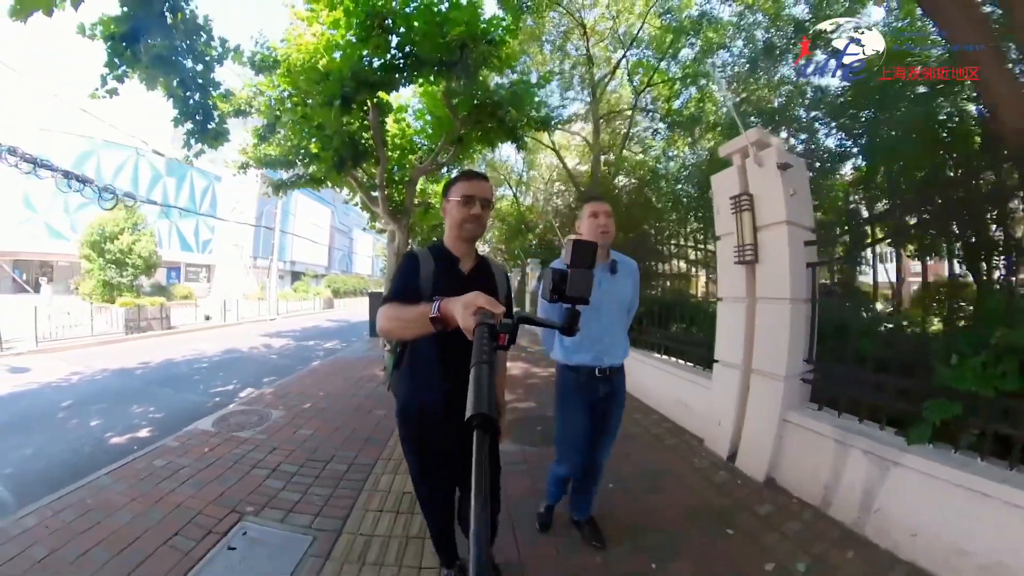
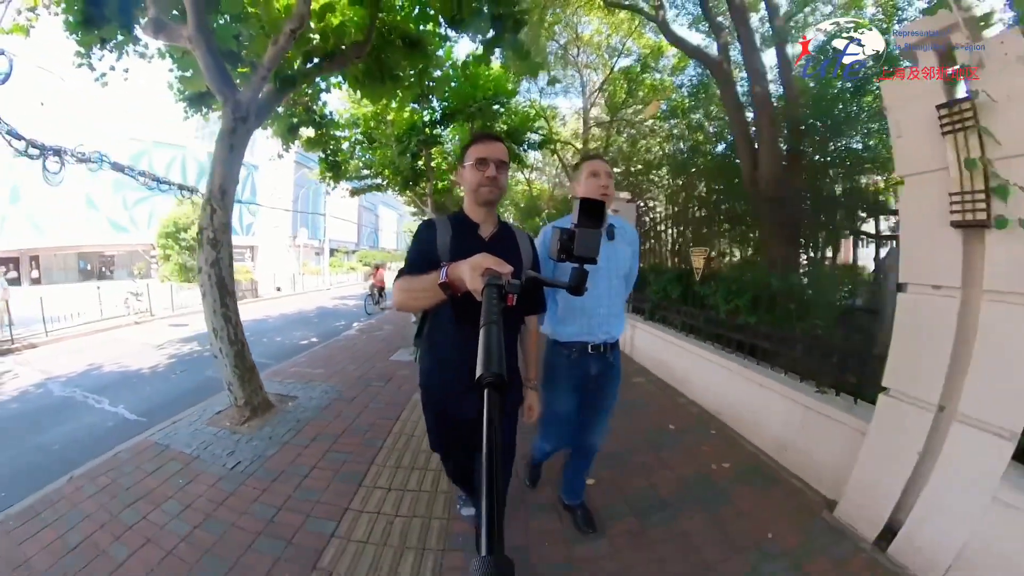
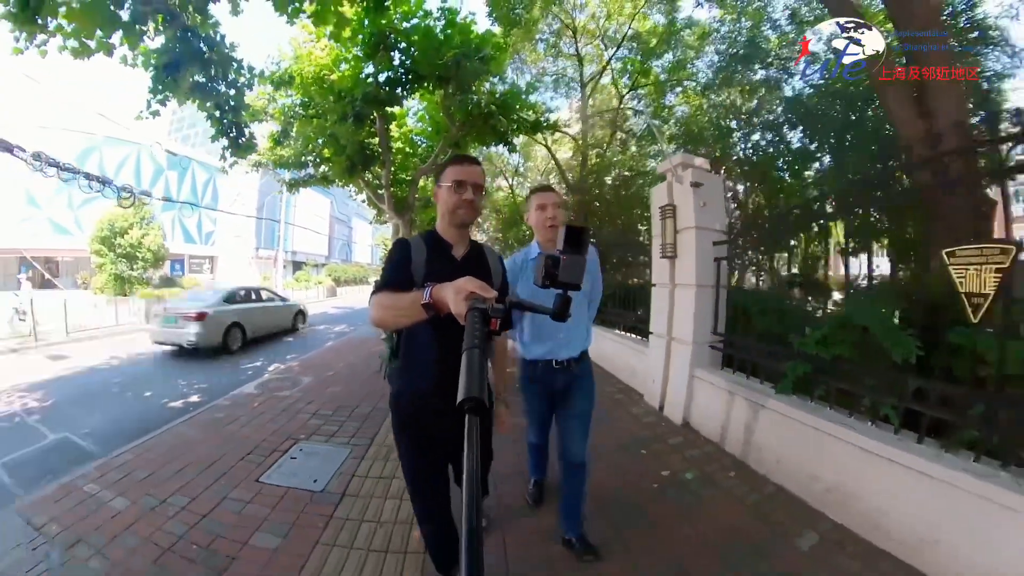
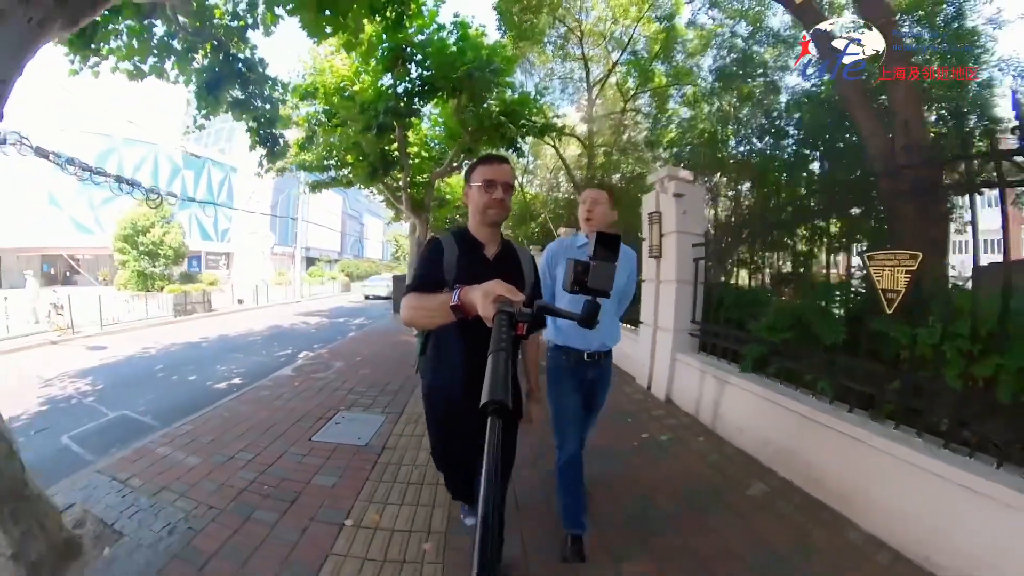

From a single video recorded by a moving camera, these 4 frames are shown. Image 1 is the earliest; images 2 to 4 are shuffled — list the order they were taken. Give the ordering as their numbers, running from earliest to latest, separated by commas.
3, 4, 2
